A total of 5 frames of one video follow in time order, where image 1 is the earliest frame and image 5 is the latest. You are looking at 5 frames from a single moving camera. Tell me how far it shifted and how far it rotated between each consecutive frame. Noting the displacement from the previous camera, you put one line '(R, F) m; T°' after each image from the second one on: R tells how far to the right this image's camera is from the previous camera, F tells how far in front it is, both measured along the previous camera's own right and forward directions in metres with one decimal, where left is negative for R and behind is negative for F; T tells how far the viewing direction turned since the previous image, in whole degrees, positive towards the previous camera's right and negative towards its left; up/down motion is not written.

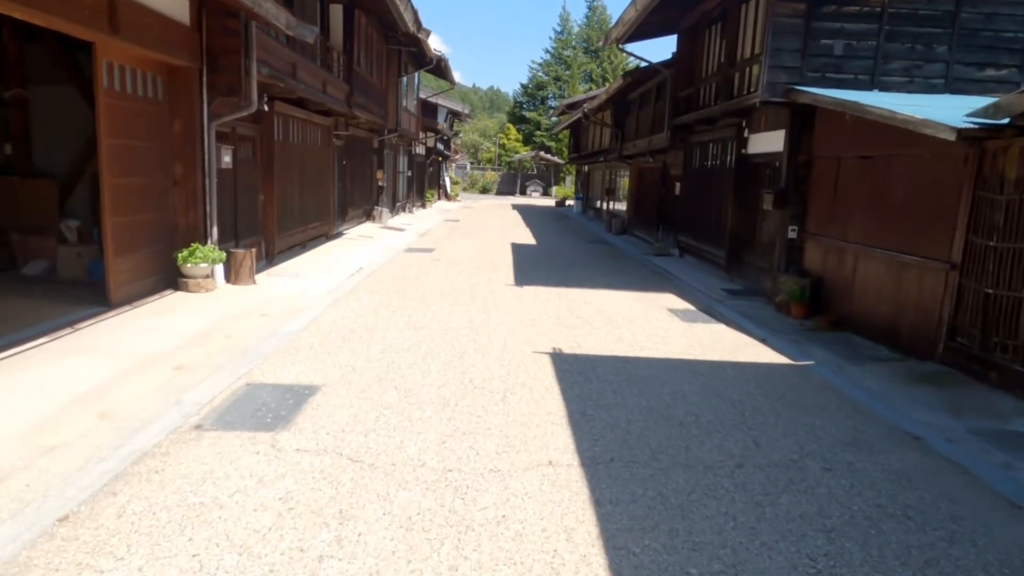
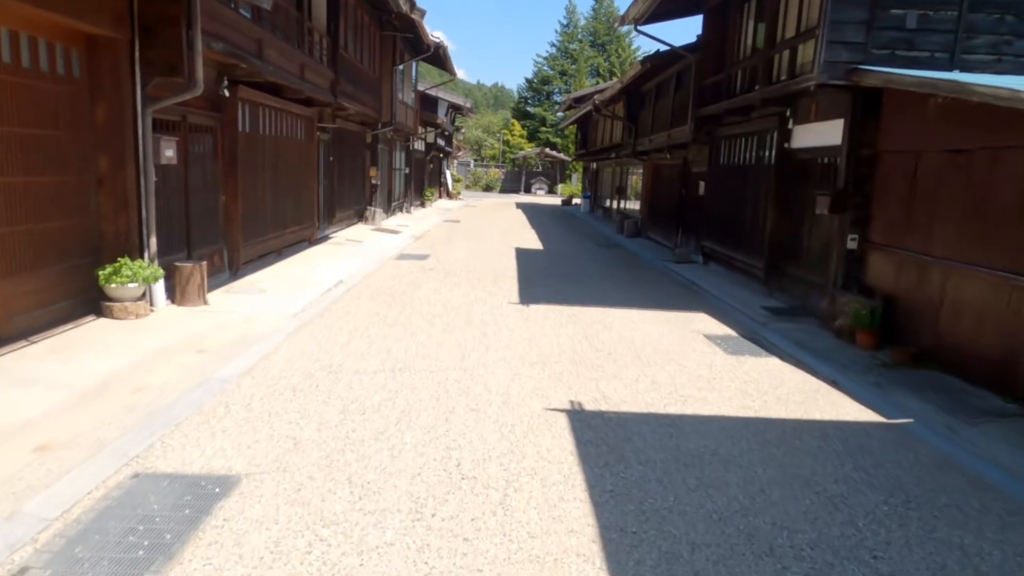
(0.0, +1.7) m; 0°
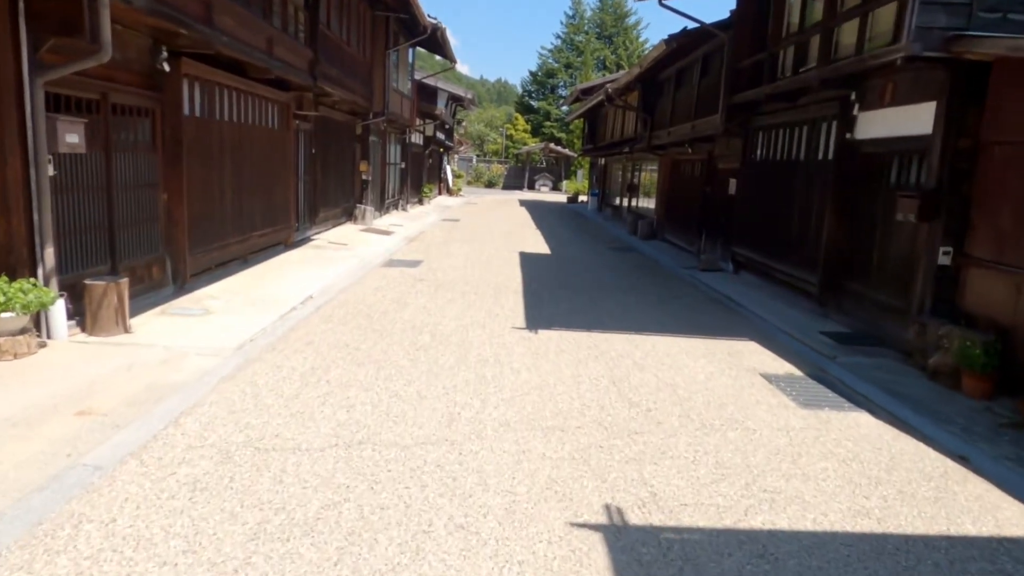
(0.0, +1.8) m; 0°
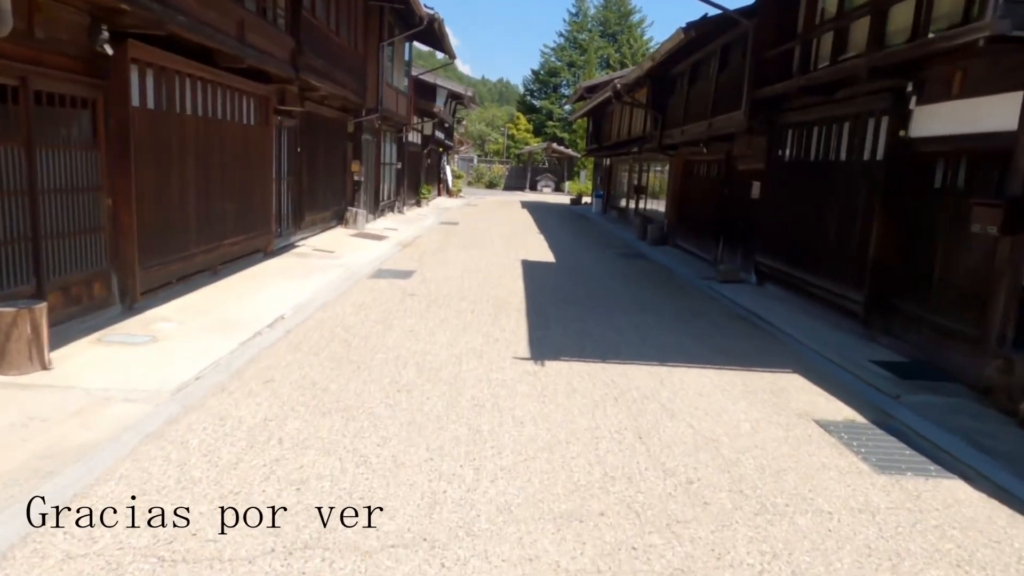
(0.0, +1.2) m; 0°
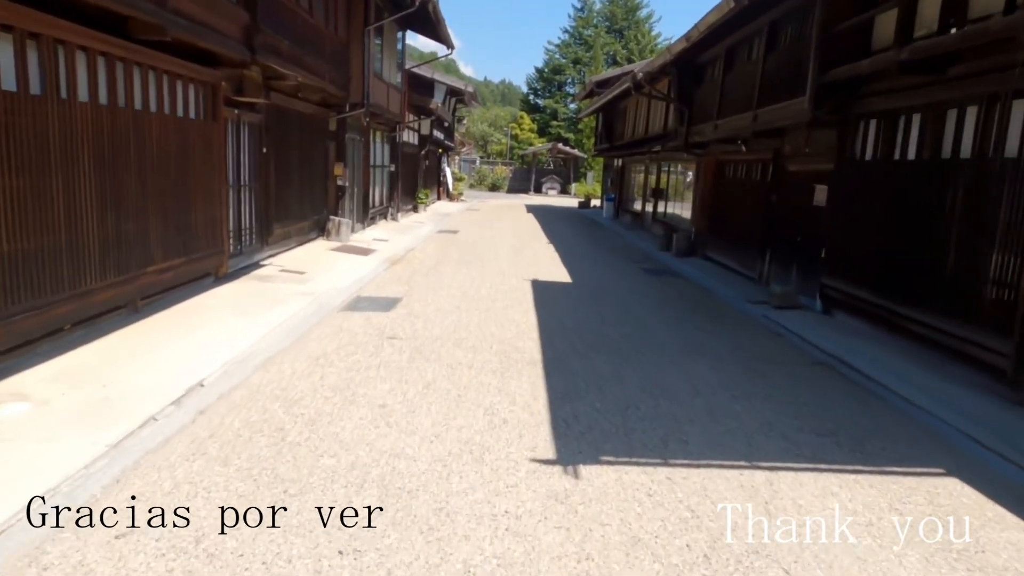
(-0.1, +2.2) m; 0°
